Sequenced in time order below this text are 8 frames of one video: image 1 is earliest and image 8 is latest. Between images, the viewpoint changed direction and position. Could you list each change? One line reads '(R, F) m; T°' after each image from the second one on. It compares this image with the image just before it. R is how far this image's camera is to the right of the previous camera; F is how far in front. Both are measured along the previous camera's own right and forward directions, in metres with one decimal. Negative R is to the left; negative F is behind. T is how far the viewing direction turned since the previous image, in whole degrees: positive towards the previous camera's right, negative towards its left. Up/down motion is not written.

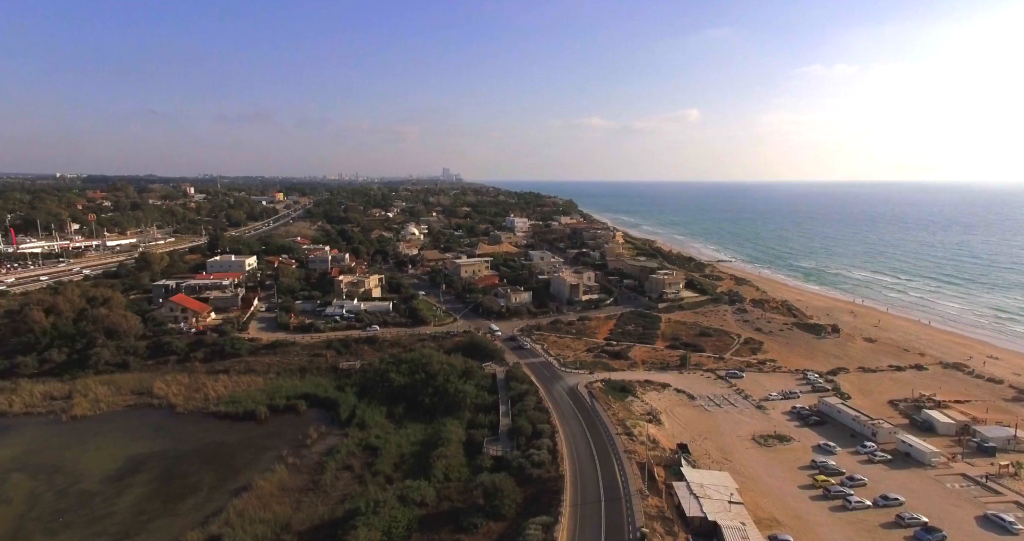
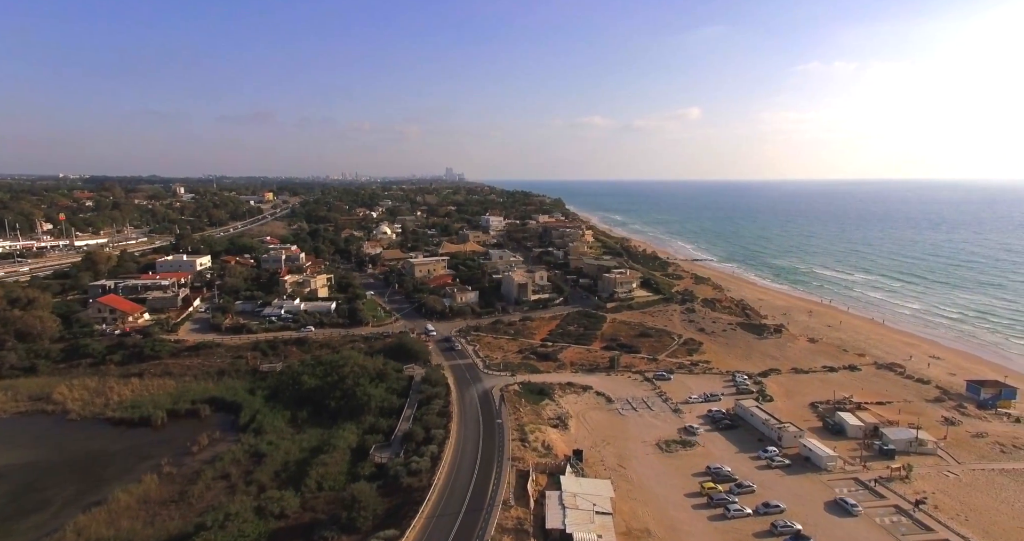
(+3.9, +0.8) m; +1°
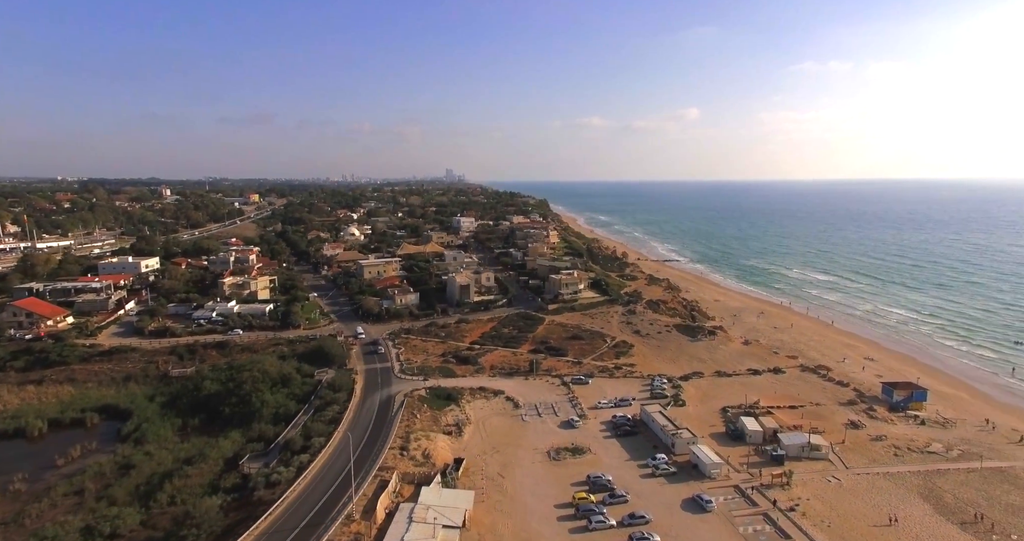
(+4.0, +0.7) m; +1°
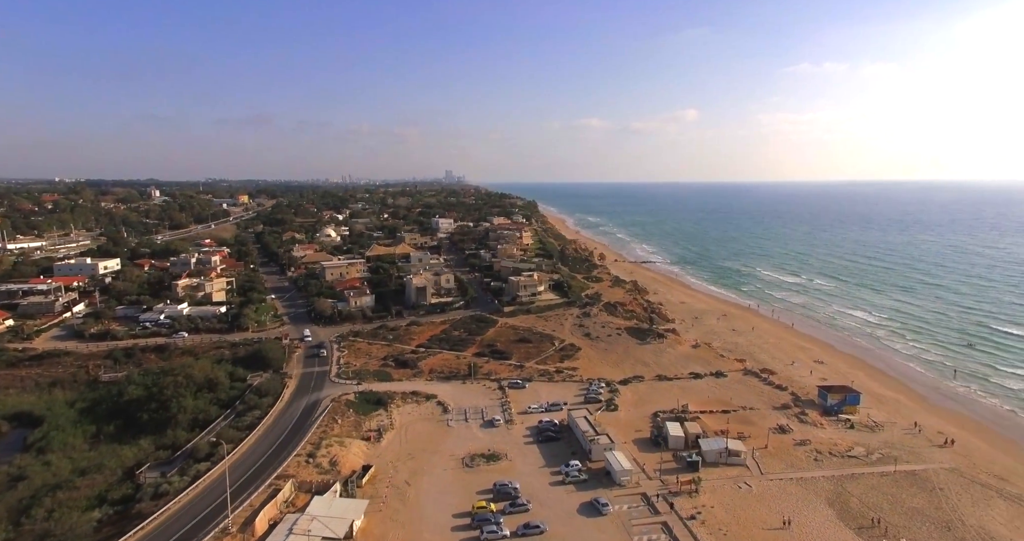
(+2.9, +0.4) m; +1°
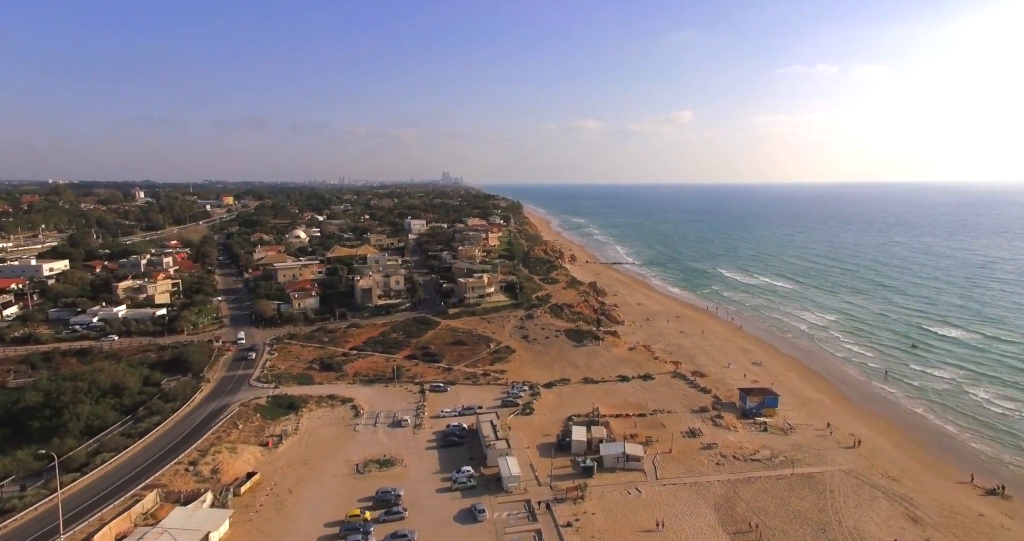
(+3.4, +0.4) m; +1°
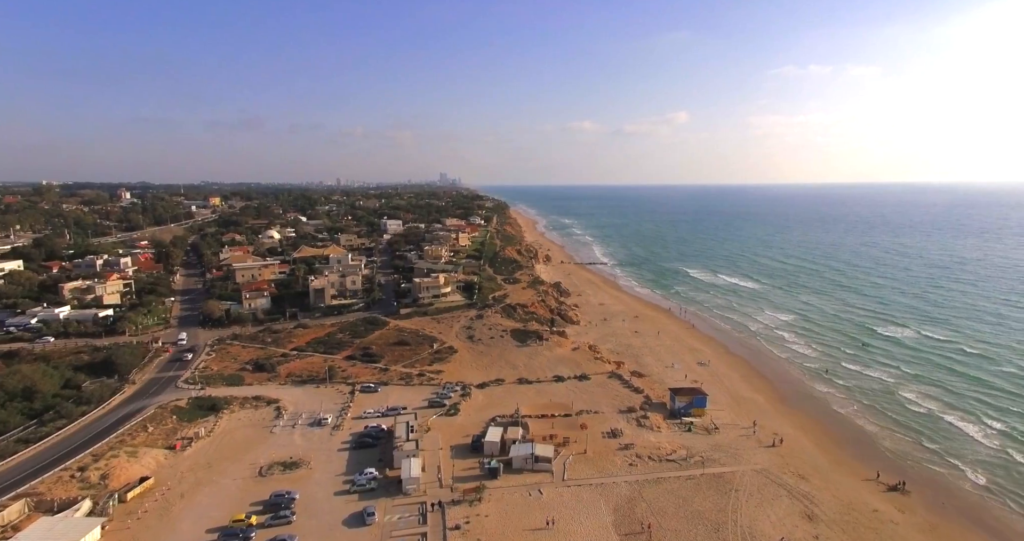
(+3.0, +0.3) m; +1°
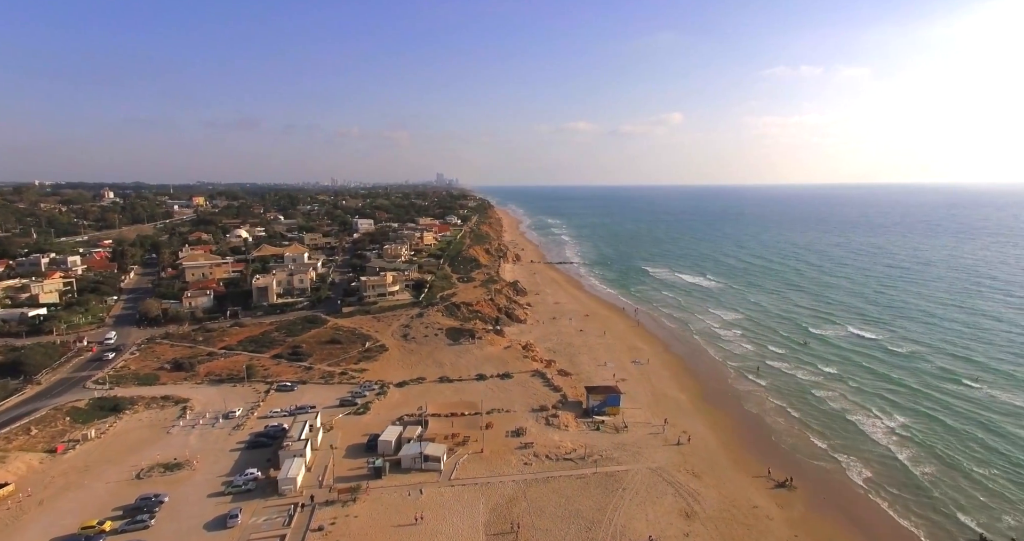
(+3.5, +0.3) m; +1°
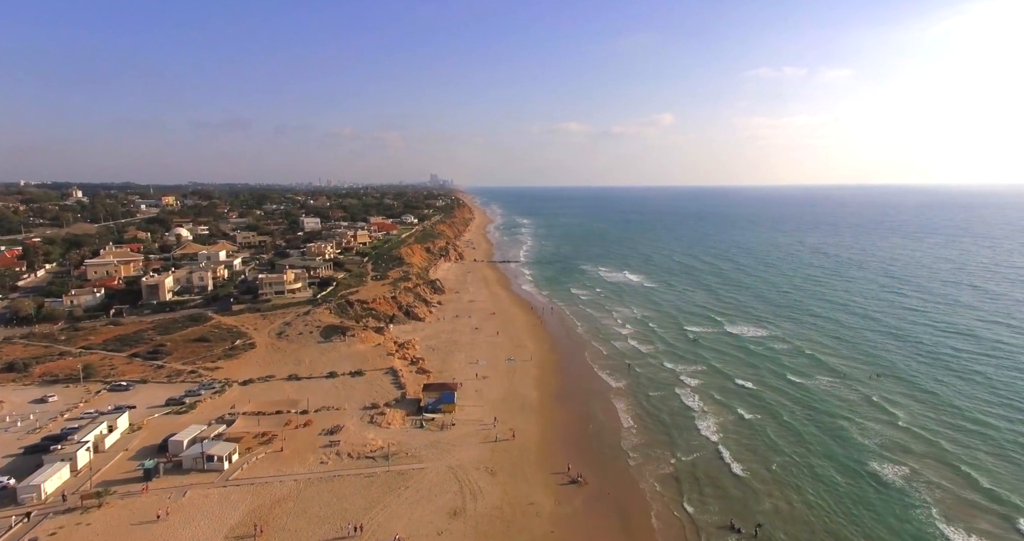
(+6.4, +0.5) m; +2°
